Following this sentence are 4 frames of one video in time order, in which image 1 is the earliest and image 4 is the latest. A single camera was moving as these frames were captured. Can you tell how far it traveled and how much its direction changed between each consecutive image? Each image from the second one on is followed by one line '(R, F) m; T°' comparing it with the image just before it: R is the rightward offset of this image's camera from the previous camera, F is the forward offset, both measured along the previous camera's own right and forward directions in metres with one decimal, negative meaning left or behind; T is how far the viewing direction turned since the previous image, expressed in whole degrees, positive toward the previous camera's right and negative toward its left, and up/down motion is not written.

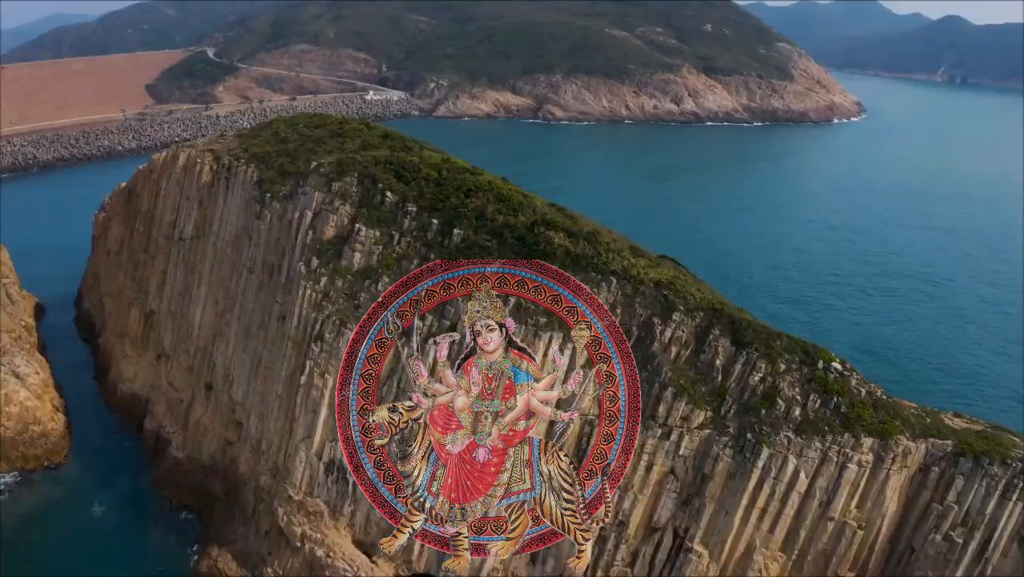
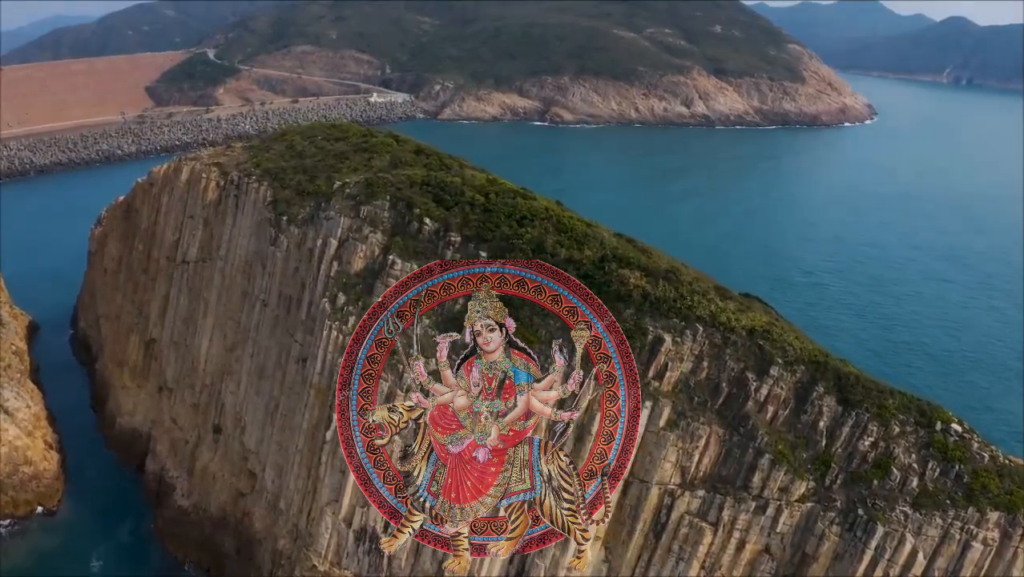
(-0.7, +1.2) m; 0°
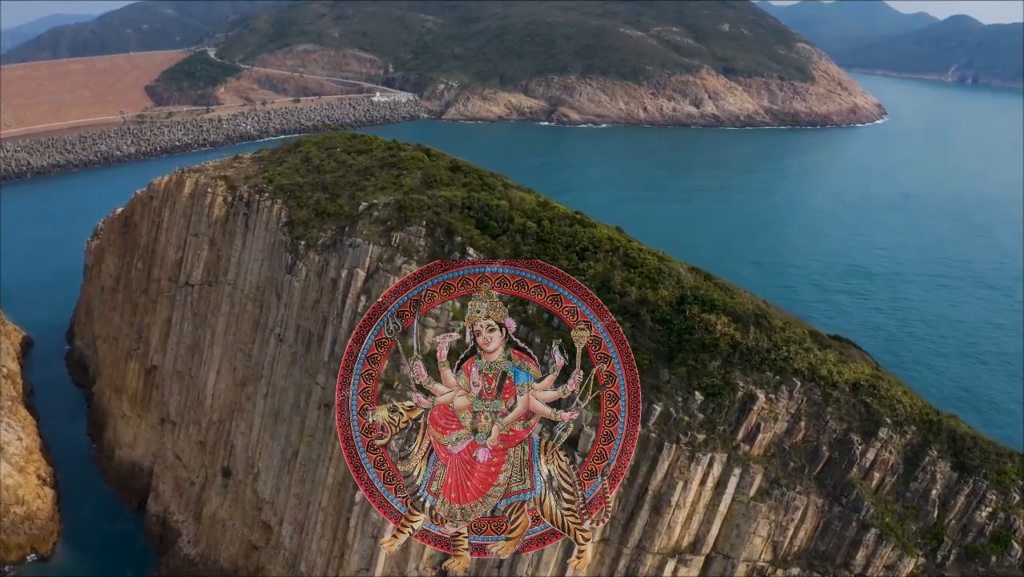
(-0.6, +1.0) m; 0°
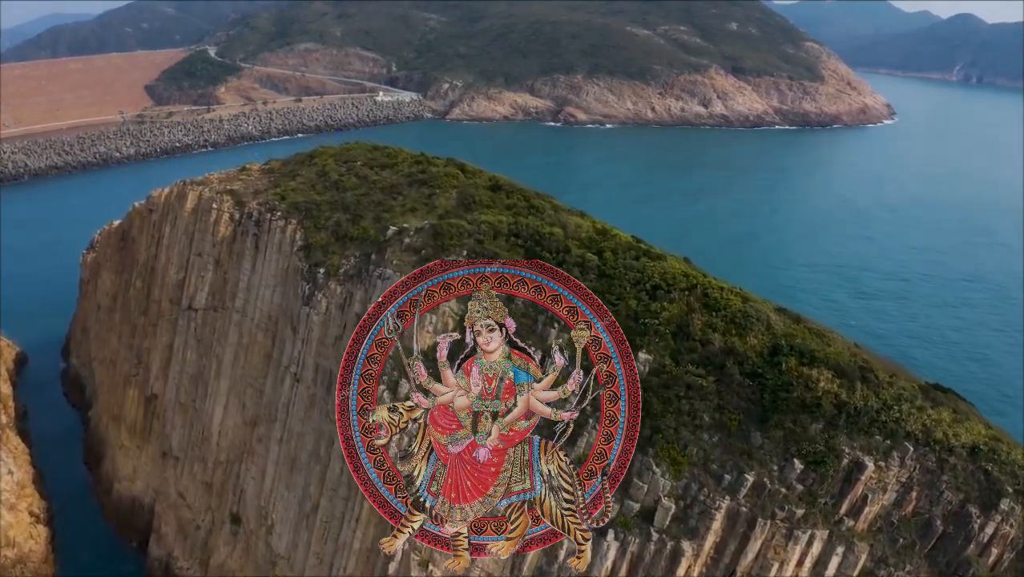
(-0.5, +0.9) m; 0°
